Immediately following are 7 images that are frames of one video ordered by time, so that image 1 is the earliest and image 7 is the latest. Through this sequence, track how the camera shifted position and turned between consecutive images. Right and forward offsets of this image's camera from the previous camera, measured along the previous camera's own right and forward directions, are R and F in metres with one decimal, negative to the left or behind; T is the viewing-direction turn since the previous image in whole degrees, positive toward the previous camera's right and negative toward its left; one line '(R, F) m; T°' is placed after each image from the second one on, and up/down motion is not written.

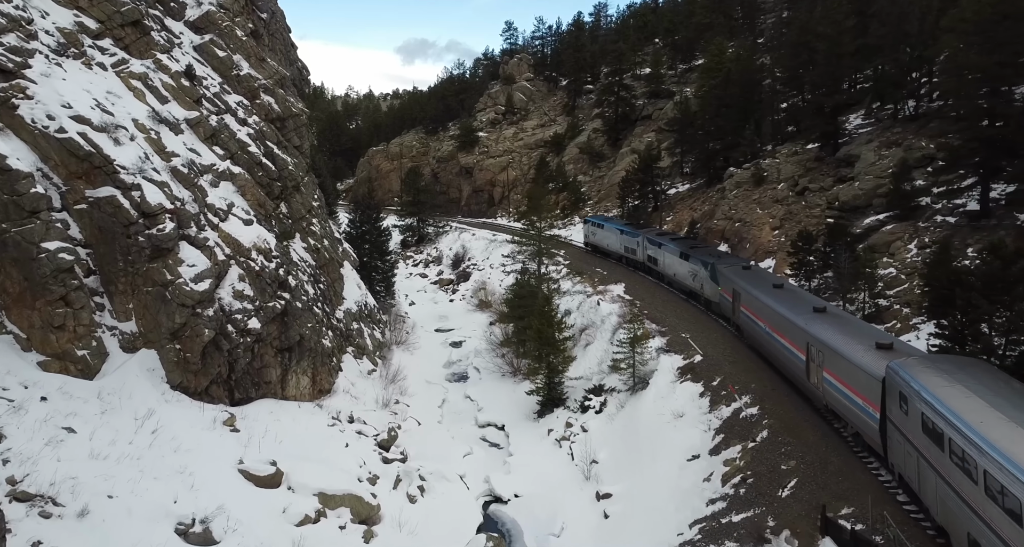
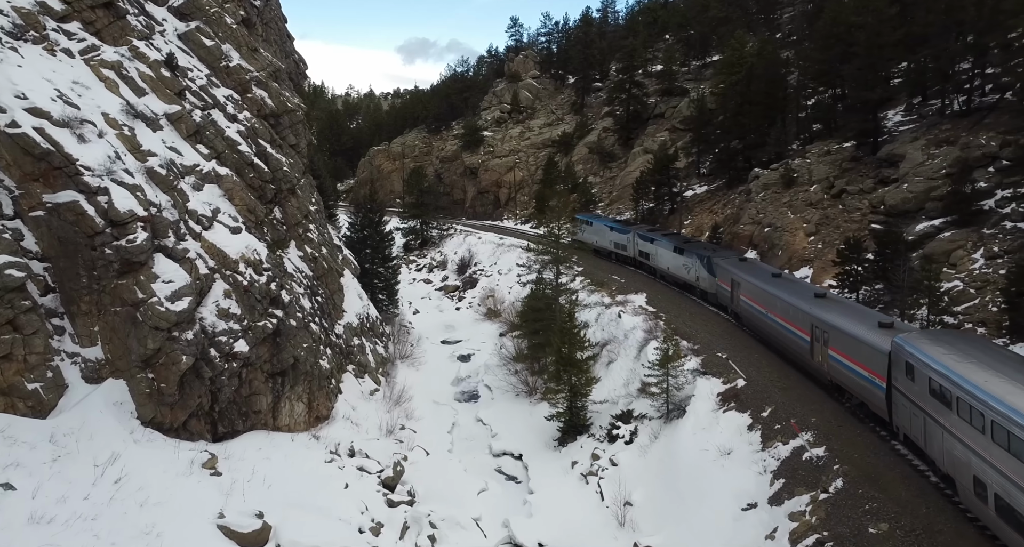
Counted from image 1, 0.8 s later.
(-0.7, +2.8) m; 0°
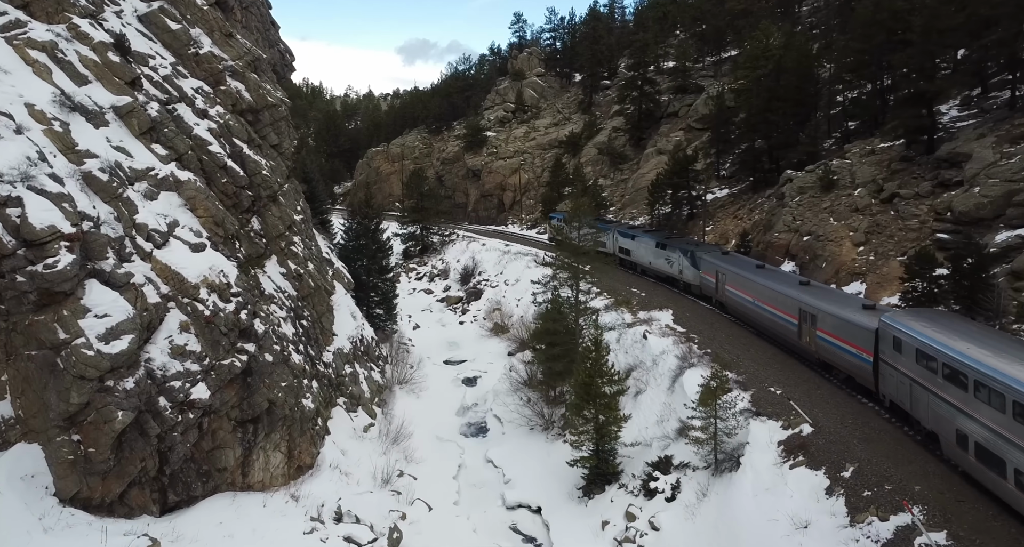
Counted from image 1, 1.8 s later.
(-0.5, +3.8) m; 0°
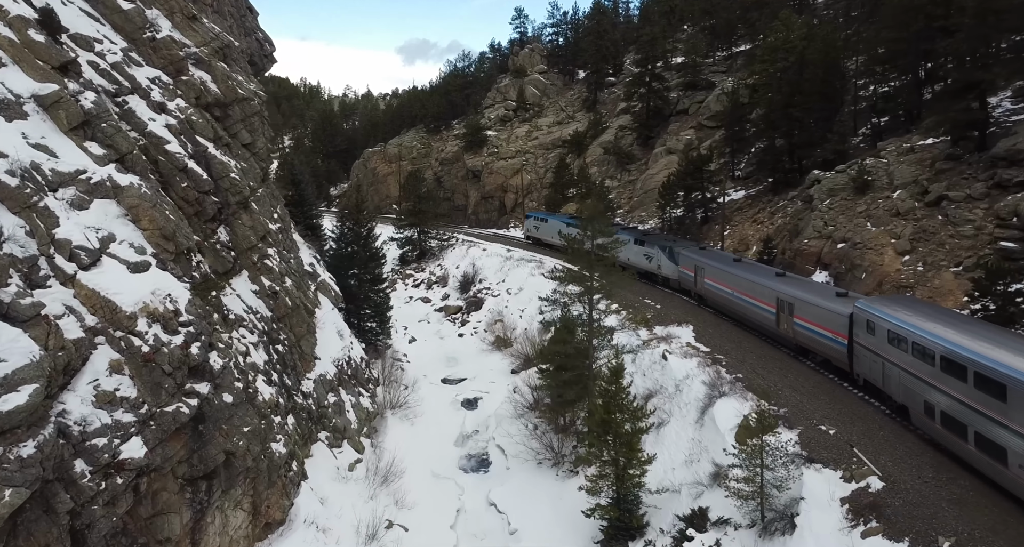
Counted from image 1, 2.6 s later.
(-0.2, +3.2) m; 0°
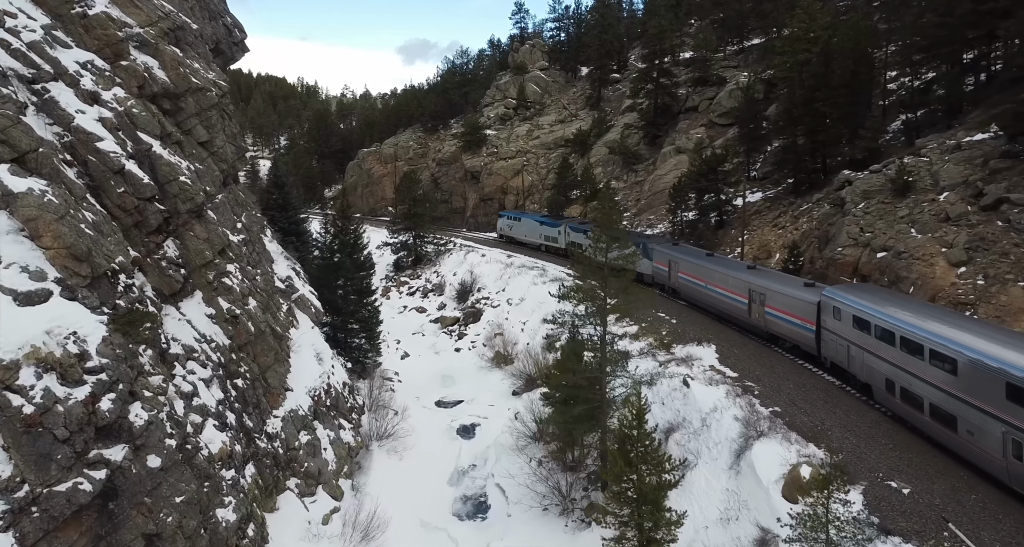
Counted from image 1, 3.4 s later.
(0.0, +3.3) m; 0°
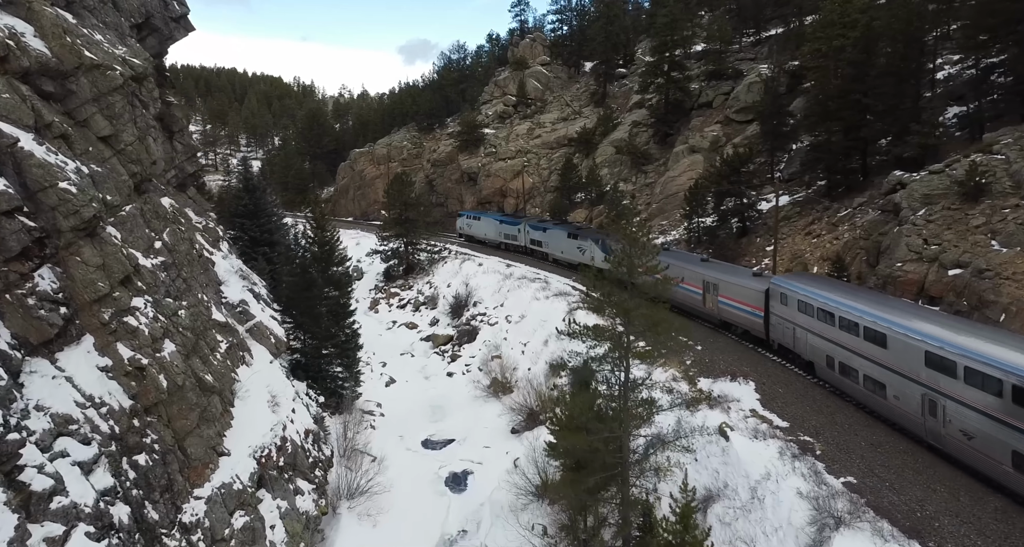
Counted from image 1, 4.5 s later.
(+0.1, +4.7) m; 0°
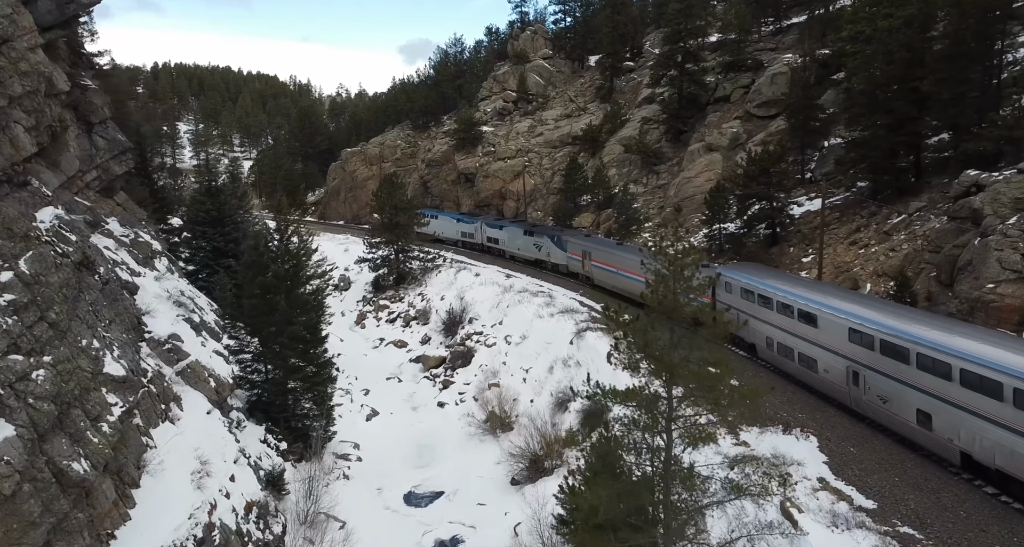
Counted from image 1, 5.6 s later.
(+0.1, +4.9) m; 0°
